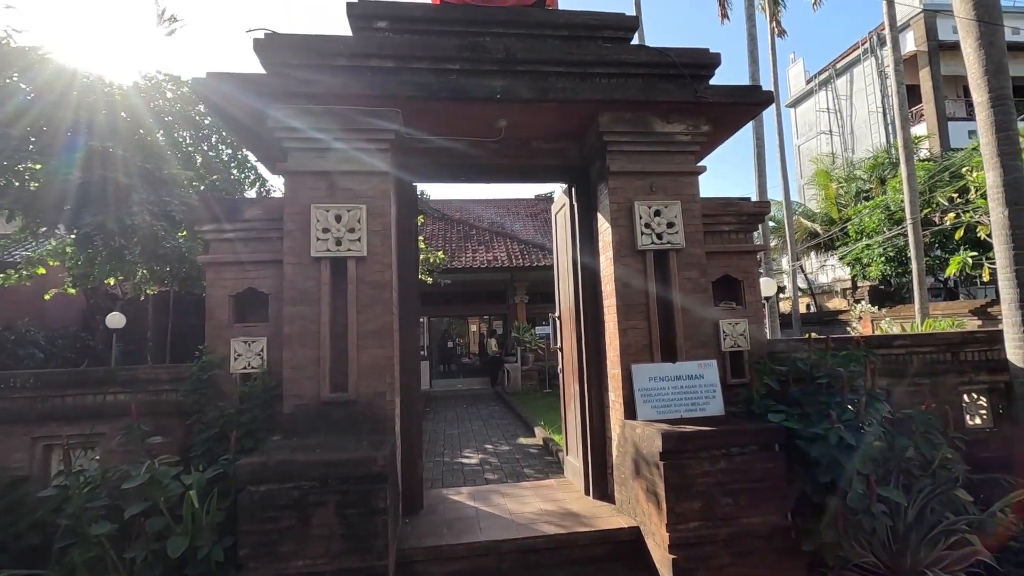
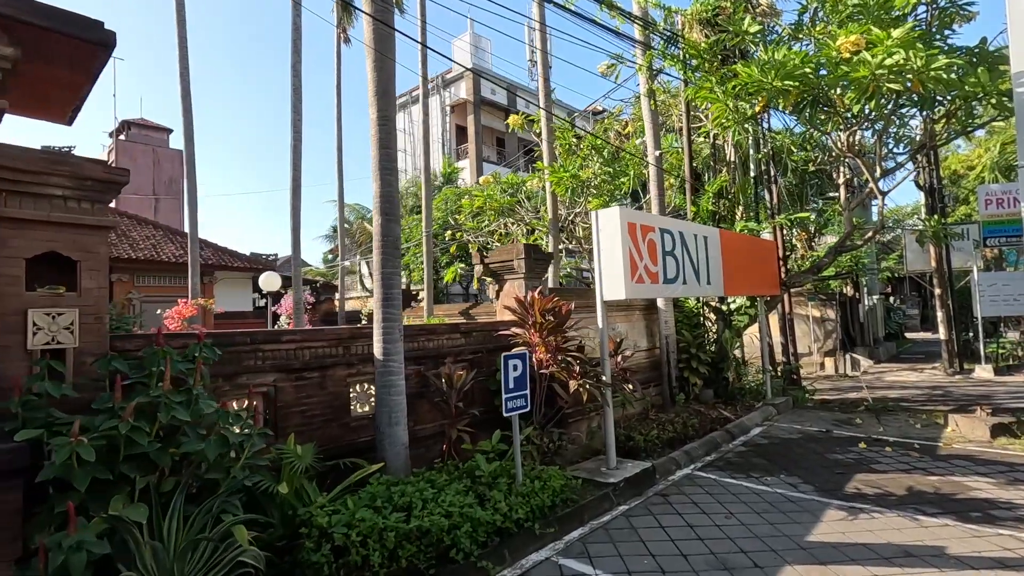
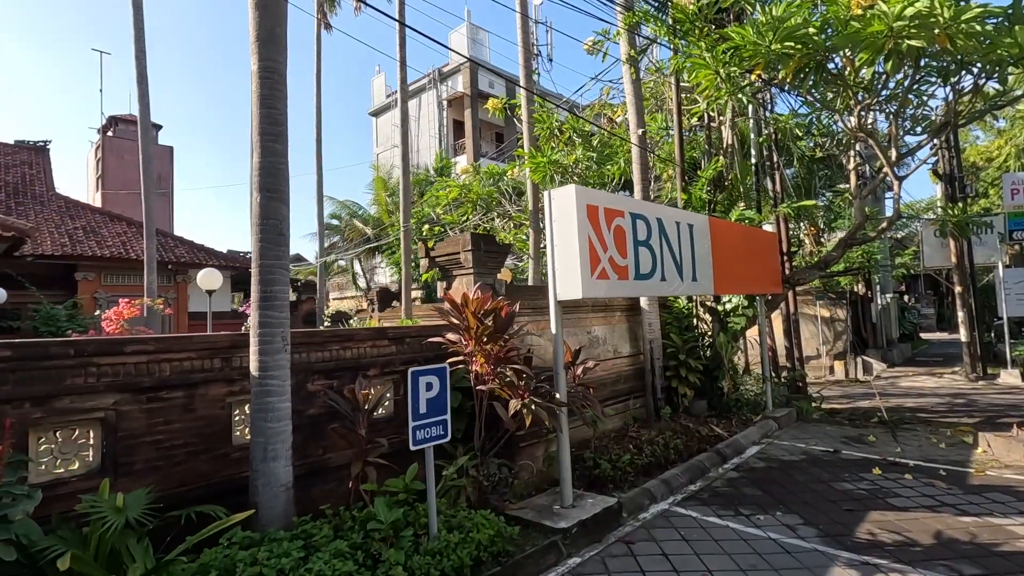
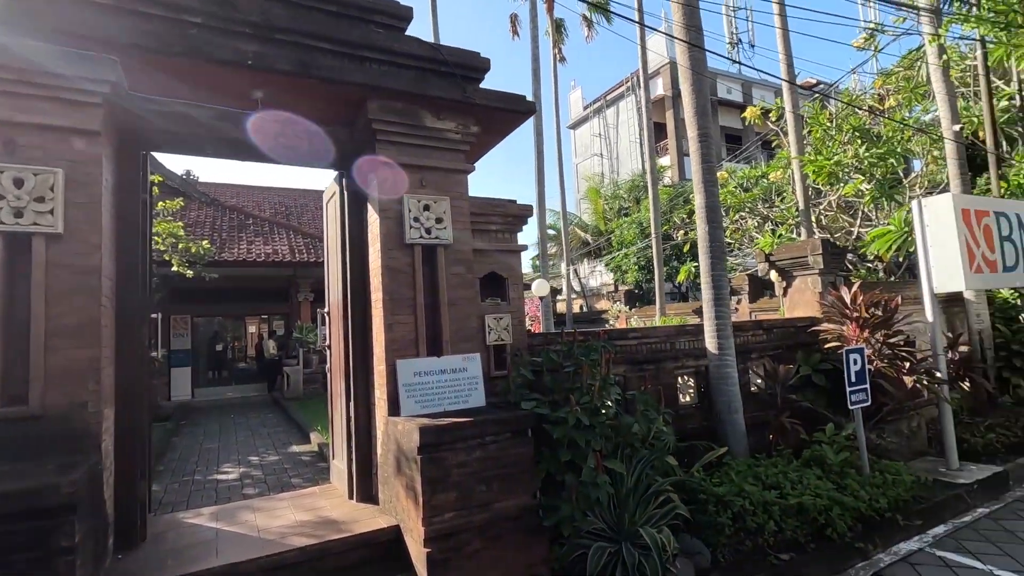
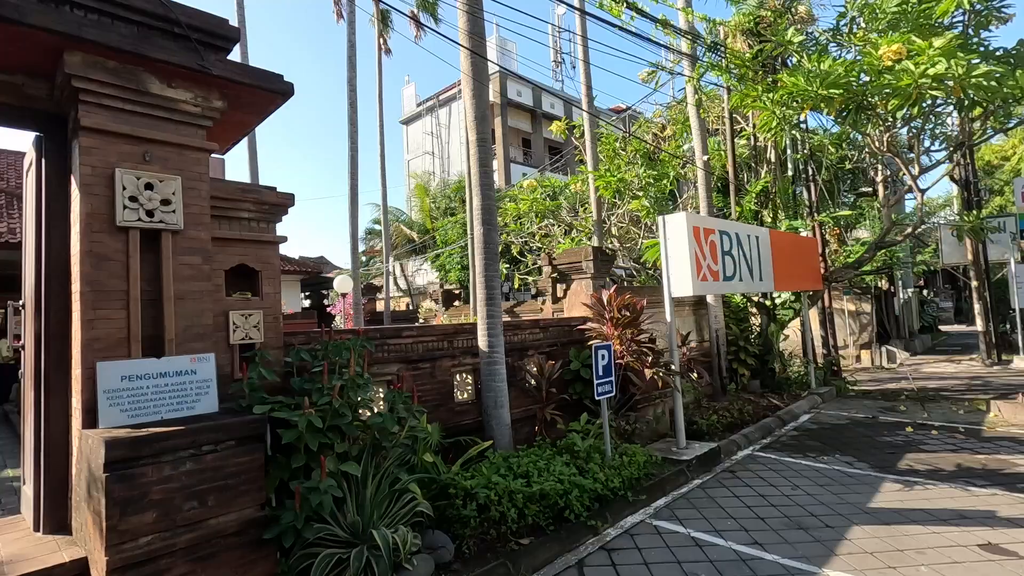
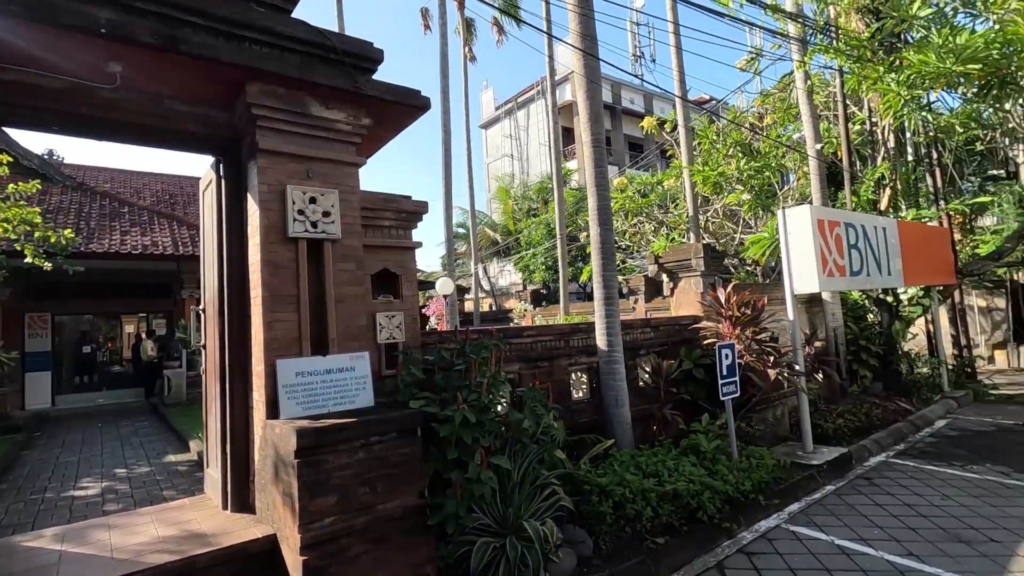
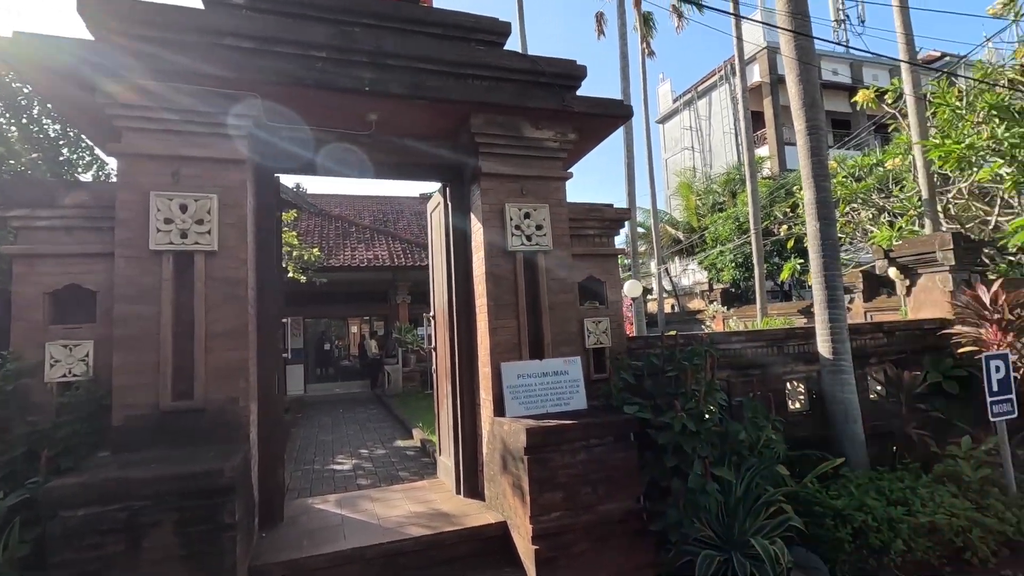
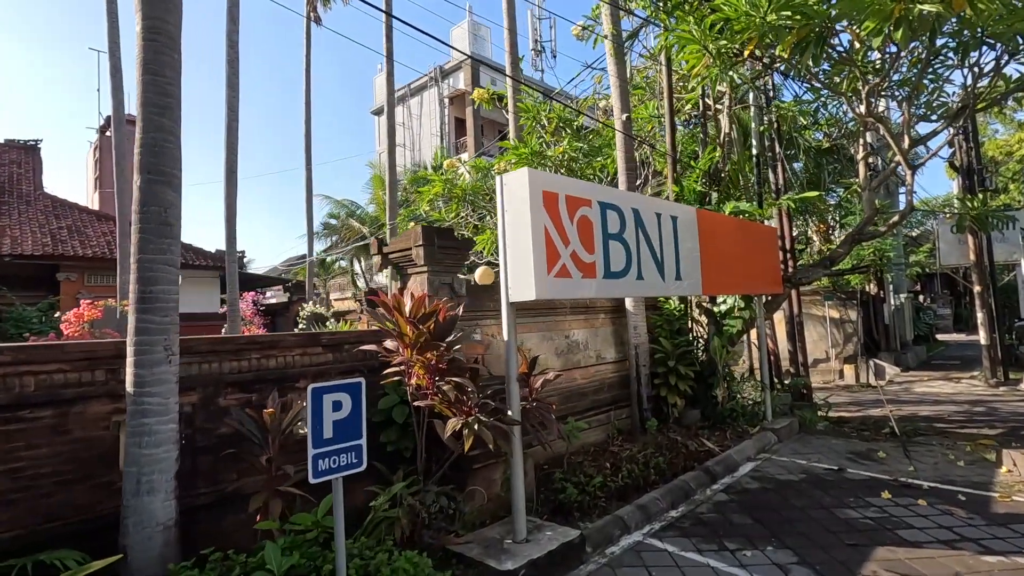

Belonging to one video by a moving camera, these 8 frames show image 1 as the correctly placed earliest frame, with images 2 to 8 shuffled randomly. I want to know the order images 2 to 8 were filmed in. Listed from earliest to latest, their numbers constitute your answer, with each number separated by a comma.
7, 4, 6, 5, 2, 3, 8
